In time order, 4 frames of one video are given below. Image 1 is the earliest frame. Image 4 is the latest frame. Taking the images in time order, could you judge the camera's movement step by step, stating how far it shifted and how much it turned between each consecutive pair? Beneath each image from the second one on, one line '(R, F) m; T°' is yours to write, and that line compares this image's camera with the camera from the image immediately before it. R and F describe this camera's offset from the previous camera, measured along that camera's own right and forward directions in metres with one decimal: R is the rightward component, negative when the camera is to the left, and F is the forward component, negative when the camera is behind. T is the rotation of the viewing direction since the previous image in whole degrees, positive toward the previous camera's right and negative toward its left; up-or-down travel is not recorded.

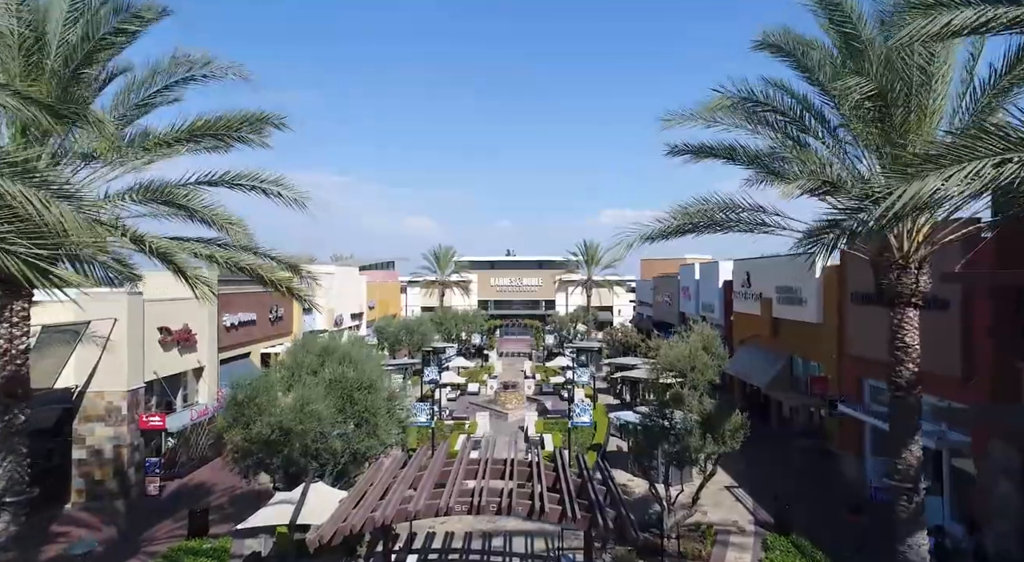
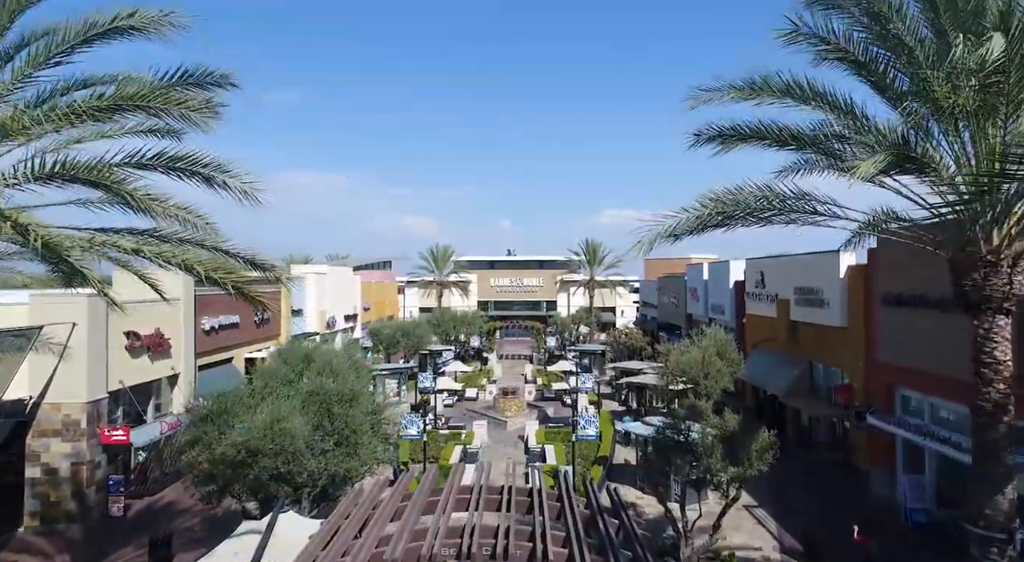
(+0.1, +1.8) m; 0°
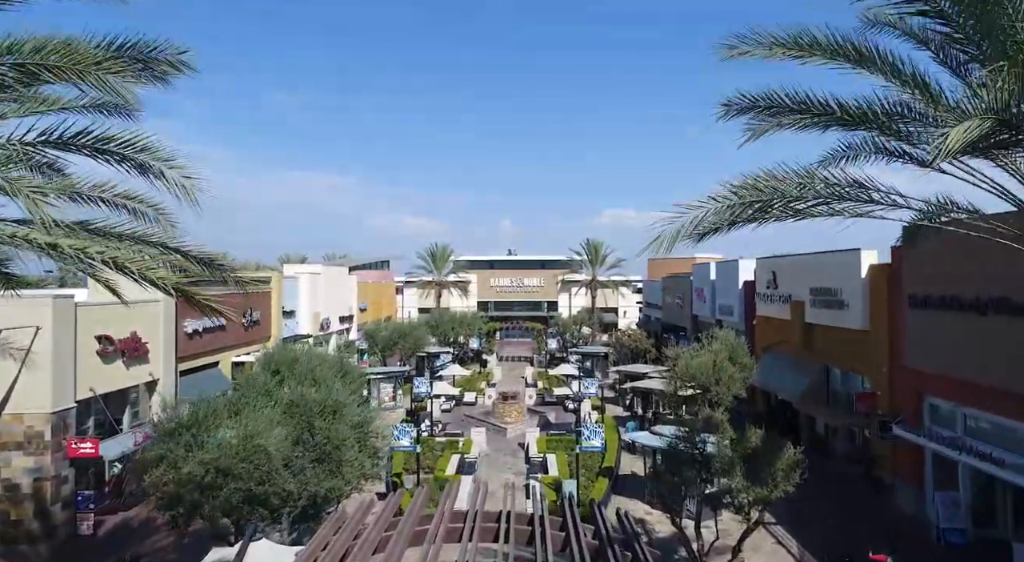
(0.0, +1.3) m; 0°
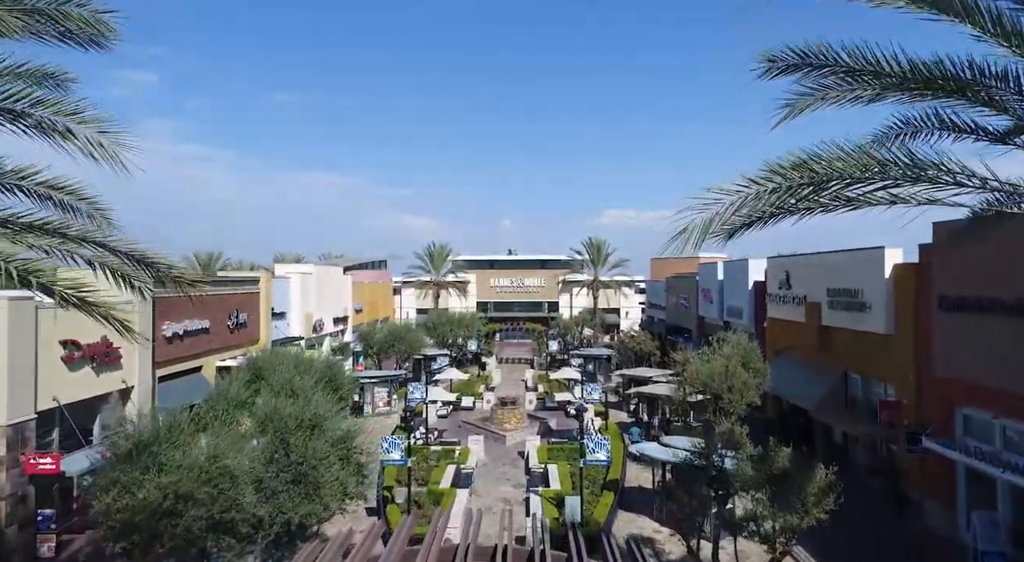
(+0.1, +1.4) m; 0°
